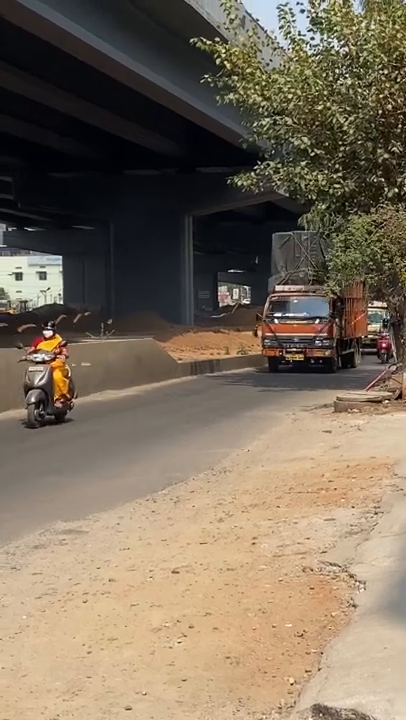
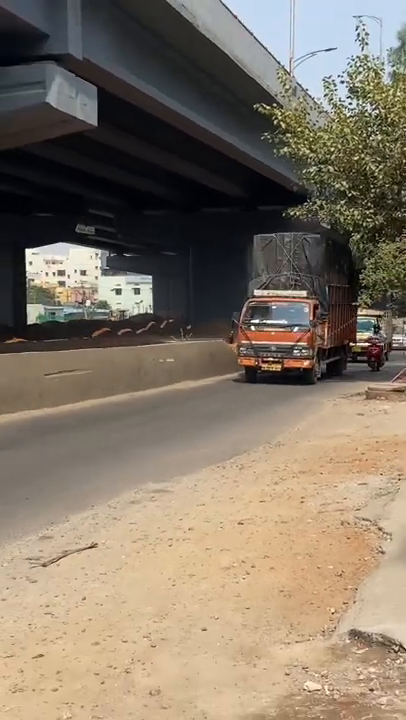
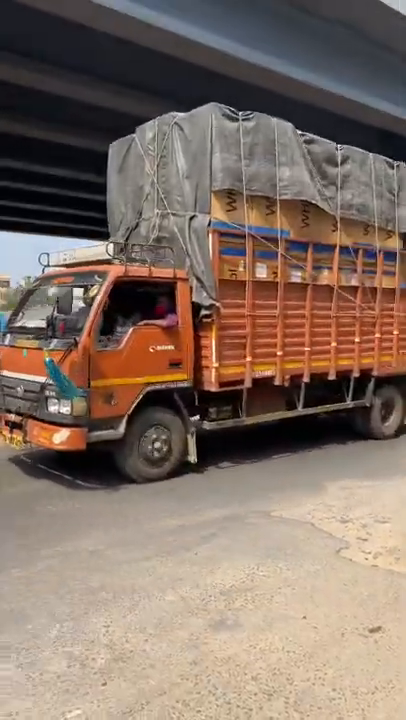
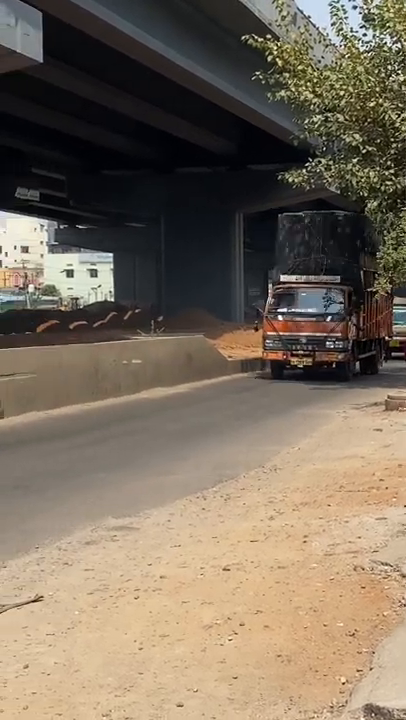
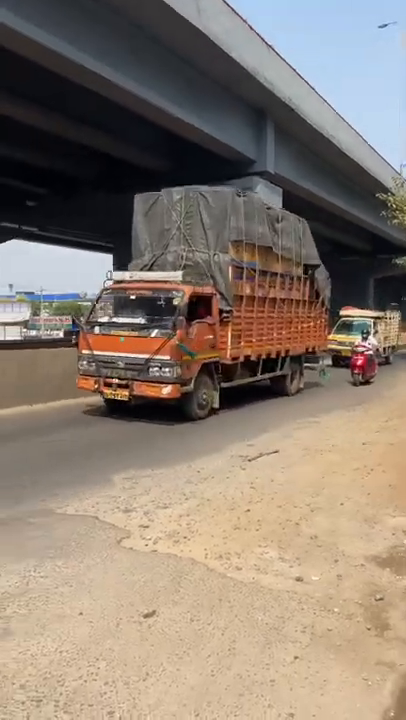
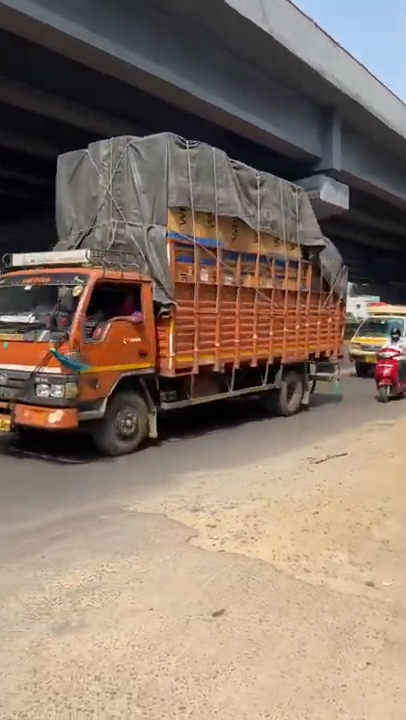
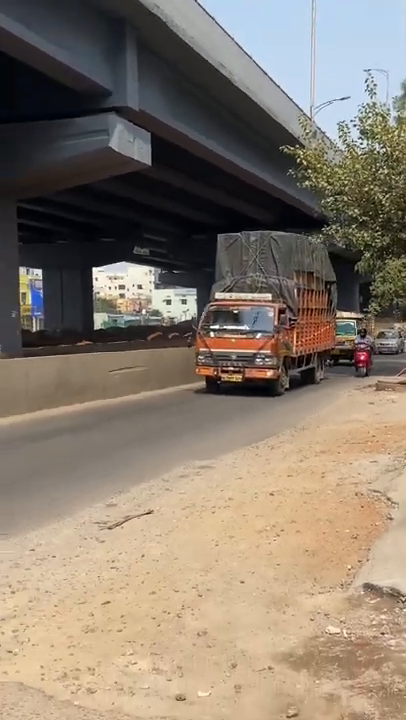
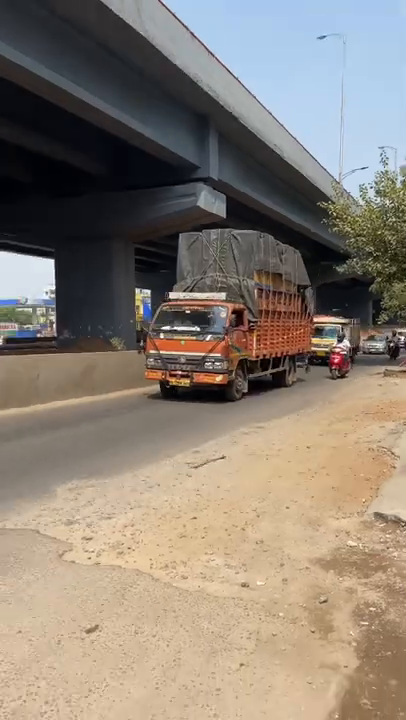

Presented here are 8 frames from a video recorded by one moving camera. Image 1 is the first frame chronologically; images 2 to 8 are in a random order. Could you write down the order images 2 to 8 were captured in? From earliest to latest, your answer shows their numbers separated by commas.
4, 2, 7, 8, 5, 6, 3
